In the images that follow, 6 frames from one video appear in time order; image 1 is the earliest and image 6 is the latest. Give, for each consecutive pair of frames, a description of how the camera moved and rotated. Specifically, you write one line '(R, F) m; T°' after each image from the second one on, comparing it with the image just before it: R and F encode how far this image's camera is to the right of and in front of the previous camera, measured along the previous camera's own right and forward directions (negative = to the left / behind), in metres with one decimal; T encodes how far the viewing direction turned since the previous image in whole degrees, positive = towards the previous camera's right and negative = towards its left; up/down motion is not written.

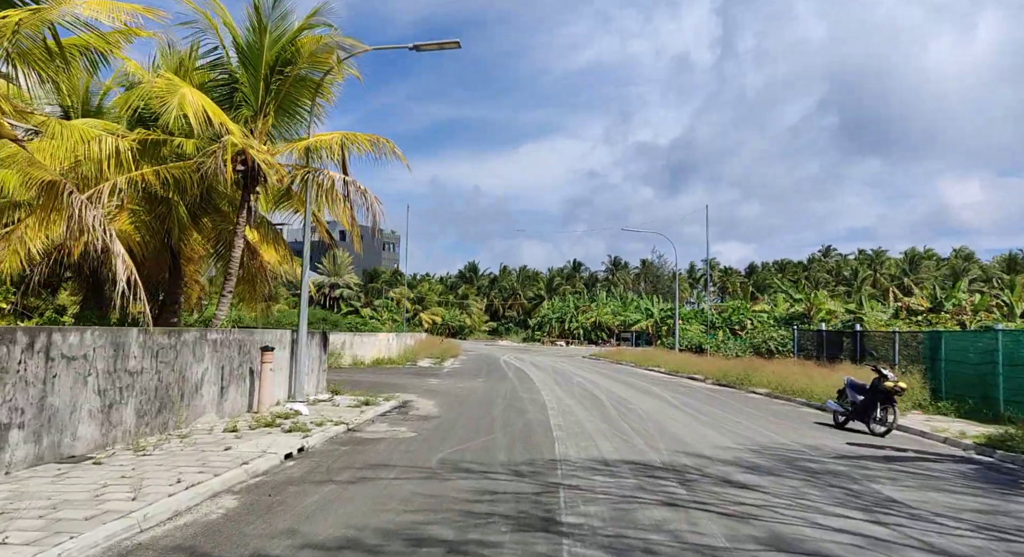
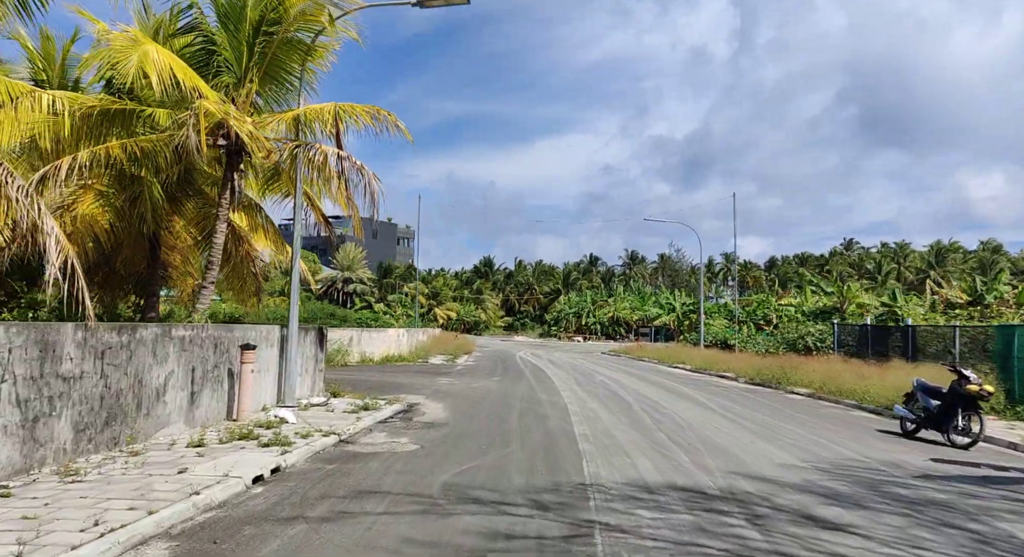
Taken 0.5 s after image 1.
(0.0, +1.8) m; -1°
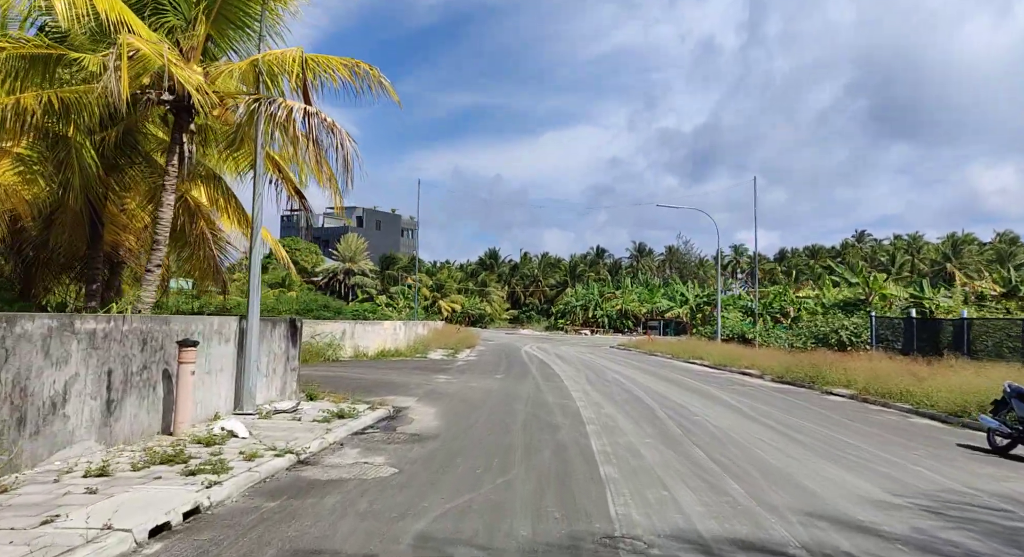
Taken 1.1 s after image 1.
(0.0, +2.3) m; 0°
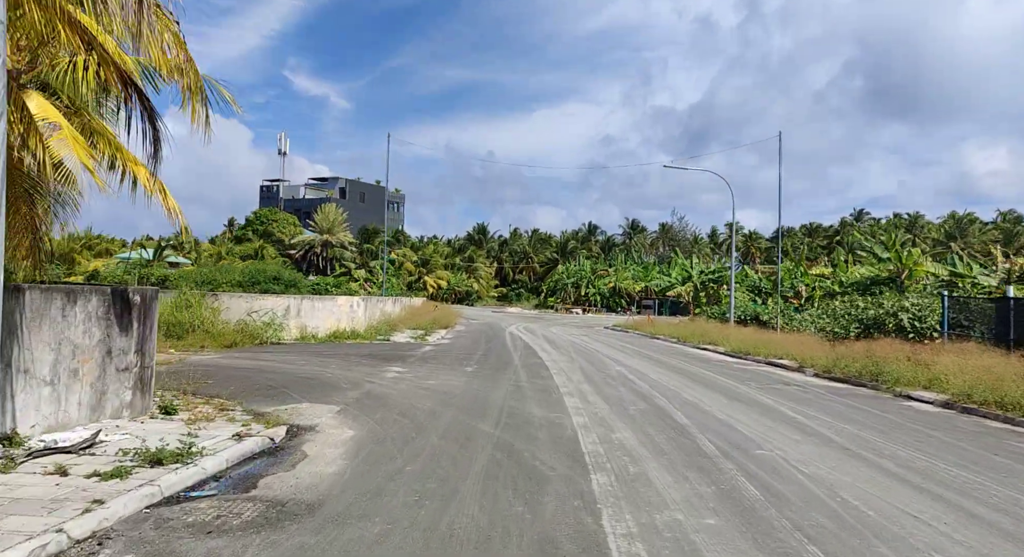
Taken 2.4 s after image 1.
(+0.3, +5.1) m; +1°
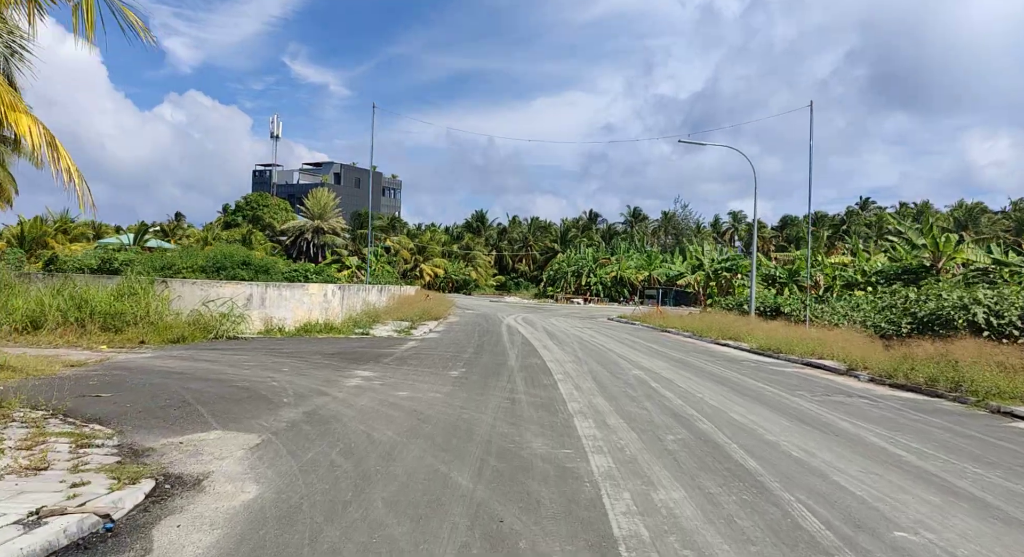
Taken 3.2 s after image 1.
(+0.1, +3.2) m; 0°
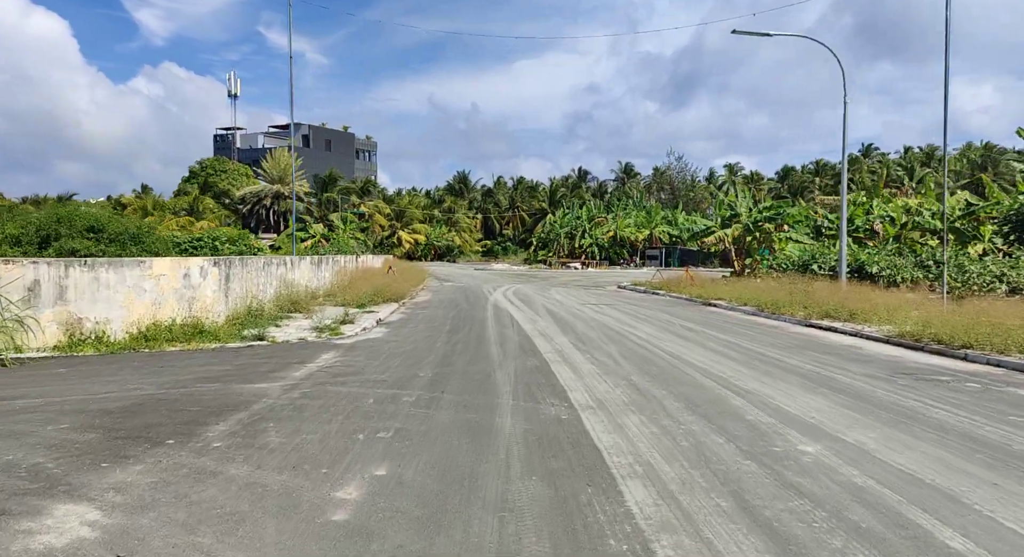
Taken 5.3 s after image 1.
(0.0, +9.2) m; +1°
